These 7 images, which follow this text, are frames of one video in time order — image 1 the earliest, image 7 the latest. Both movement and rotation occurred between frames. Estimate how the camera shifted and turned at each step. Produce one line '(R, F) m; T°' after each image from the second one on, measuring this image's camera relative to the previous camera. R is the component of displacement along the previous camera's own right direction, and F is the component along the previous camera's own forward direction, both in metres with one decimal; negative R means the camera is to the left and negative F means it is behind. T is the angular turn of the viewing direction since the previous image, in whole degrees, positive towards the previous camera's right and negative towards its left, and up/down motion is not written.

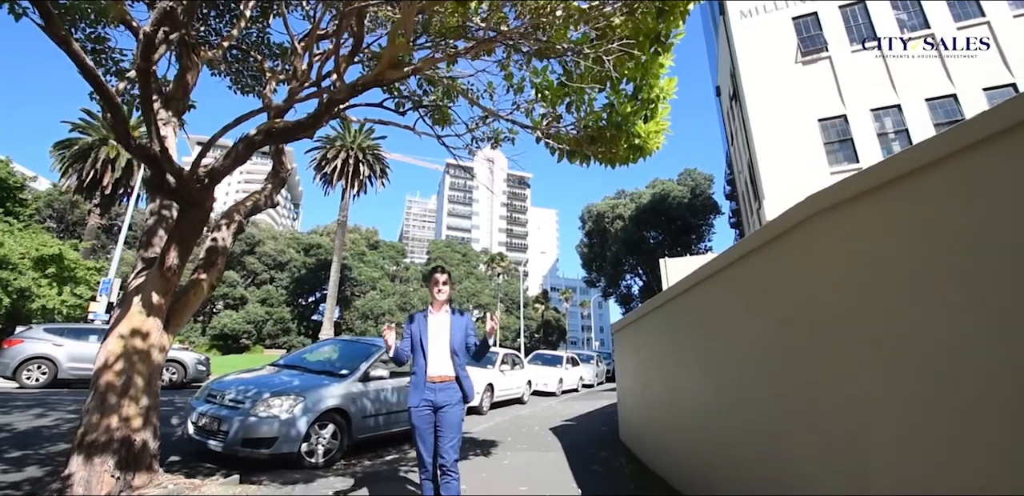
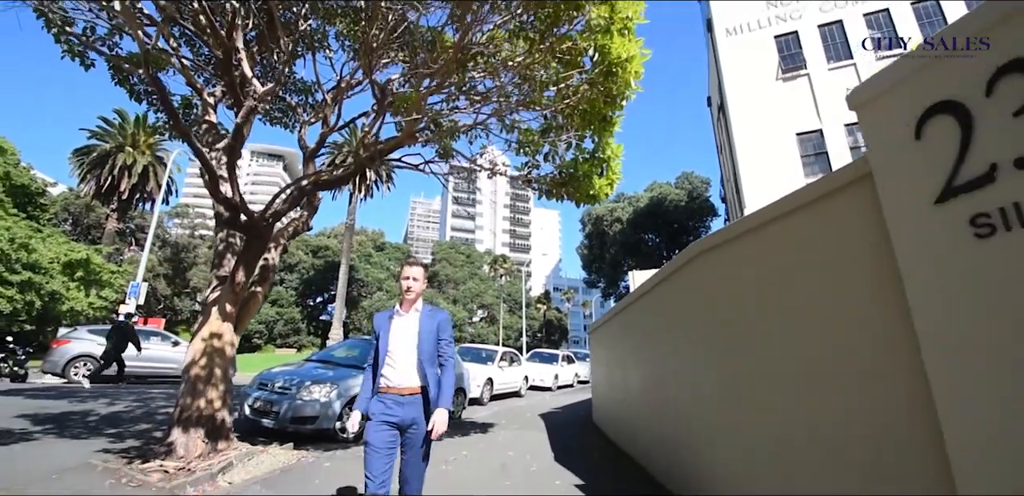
(+0.2, -1.3) m; 0°
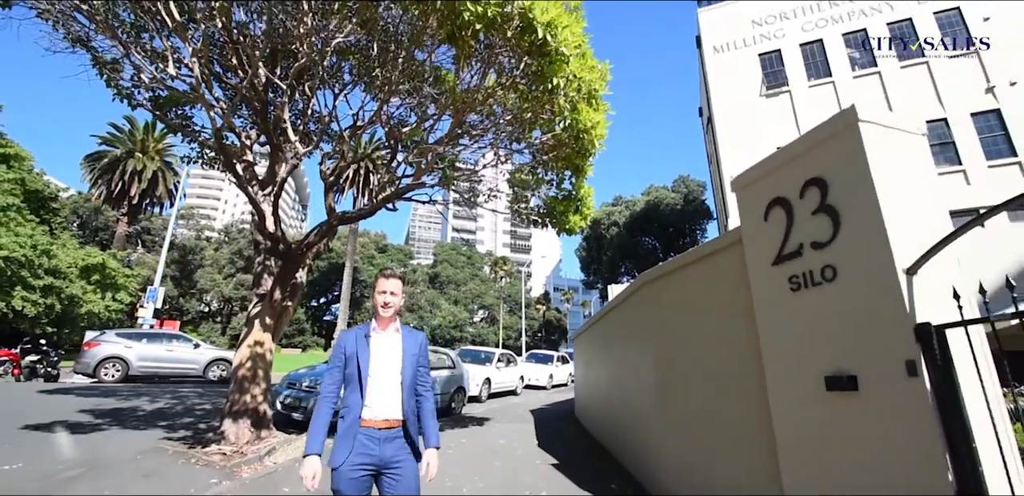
(+0.1, -1.1) m; 0°
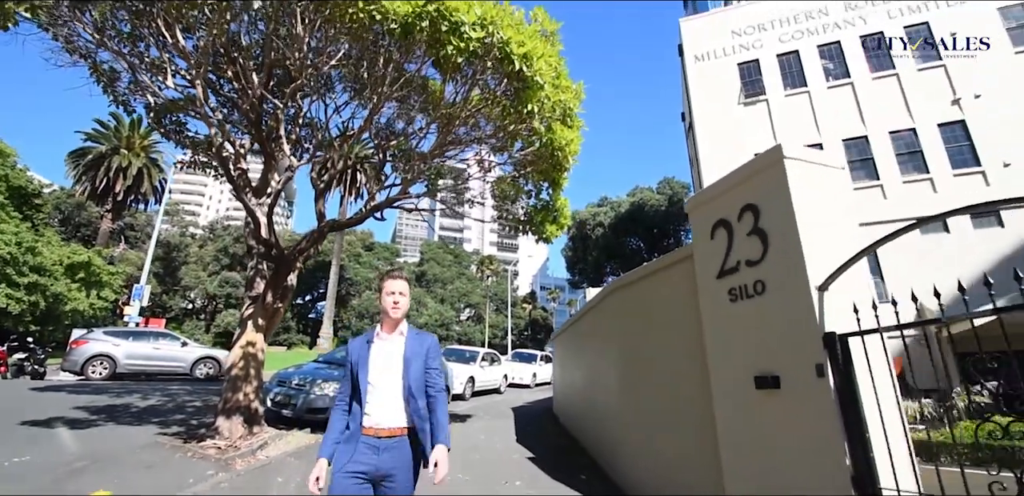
(+0.1, -0.4) m; +1°
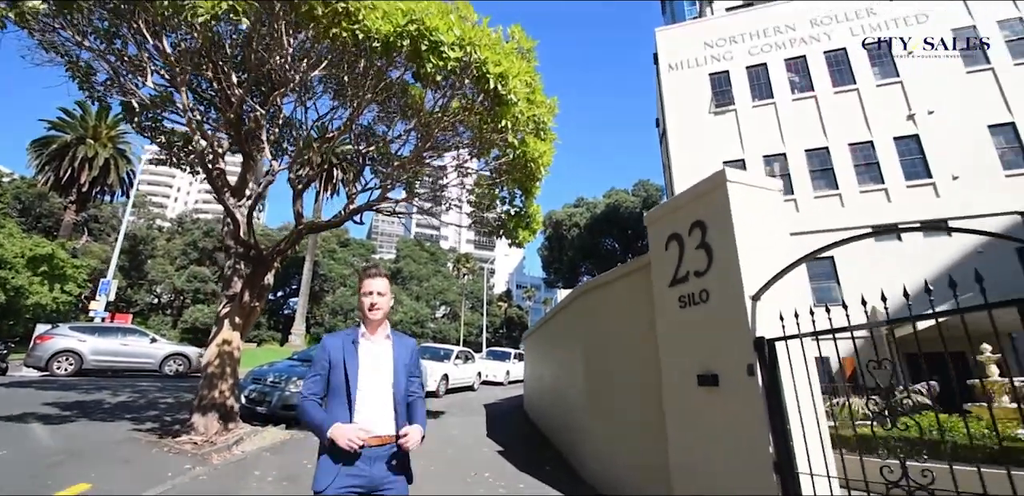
(0.0, -0.3) m; +3°
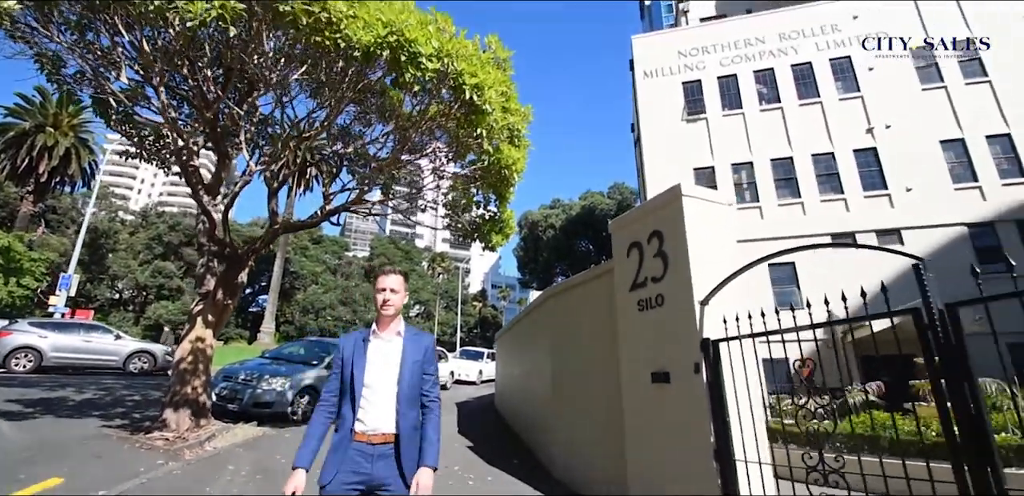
(0.0, -0.2) m; +3°
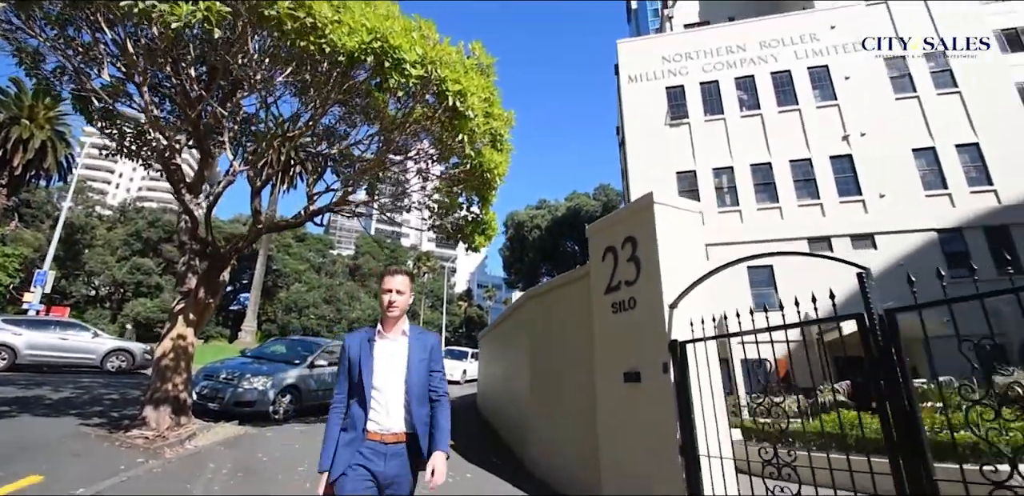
(+0.1, -0.1) m; +2°
